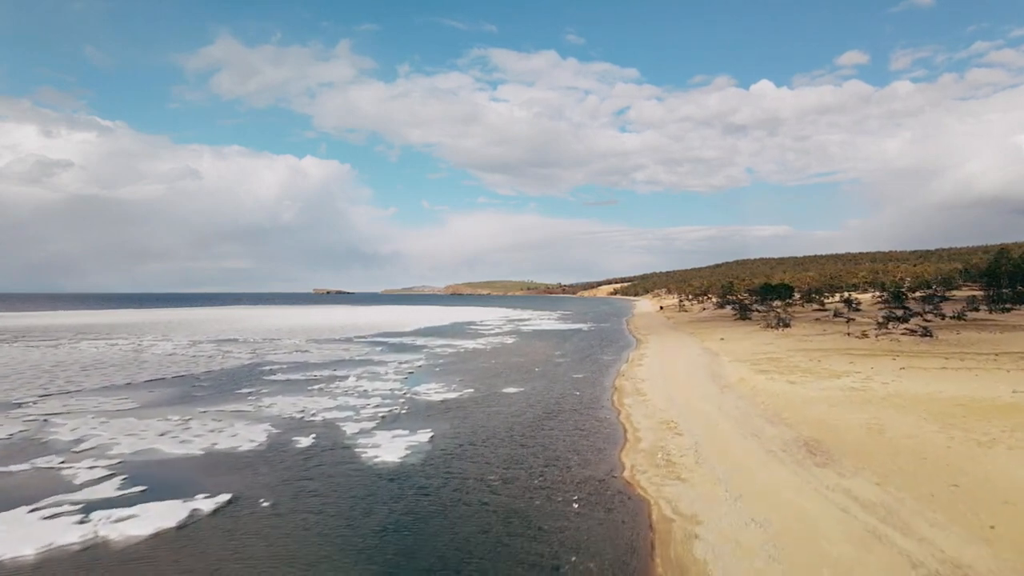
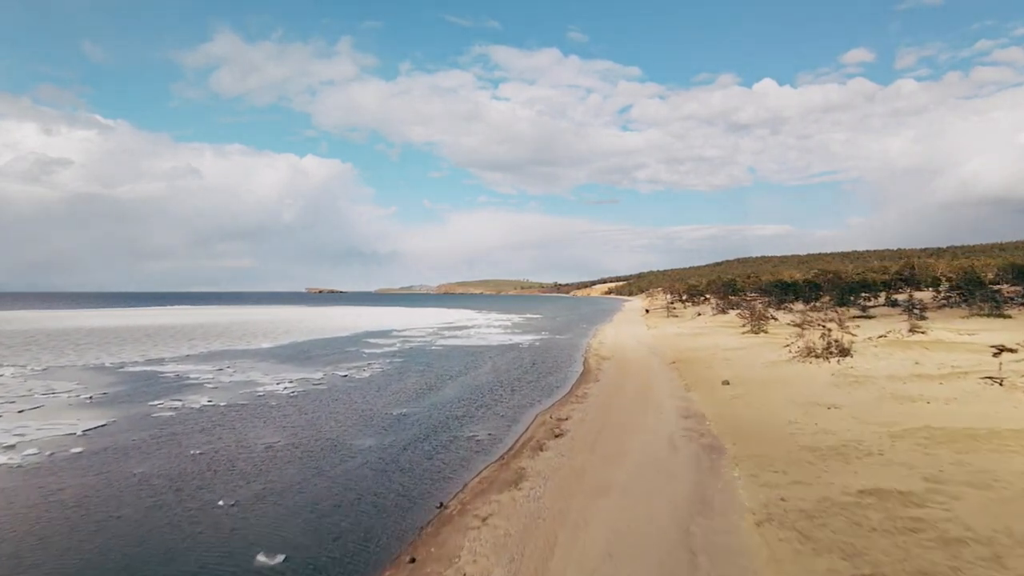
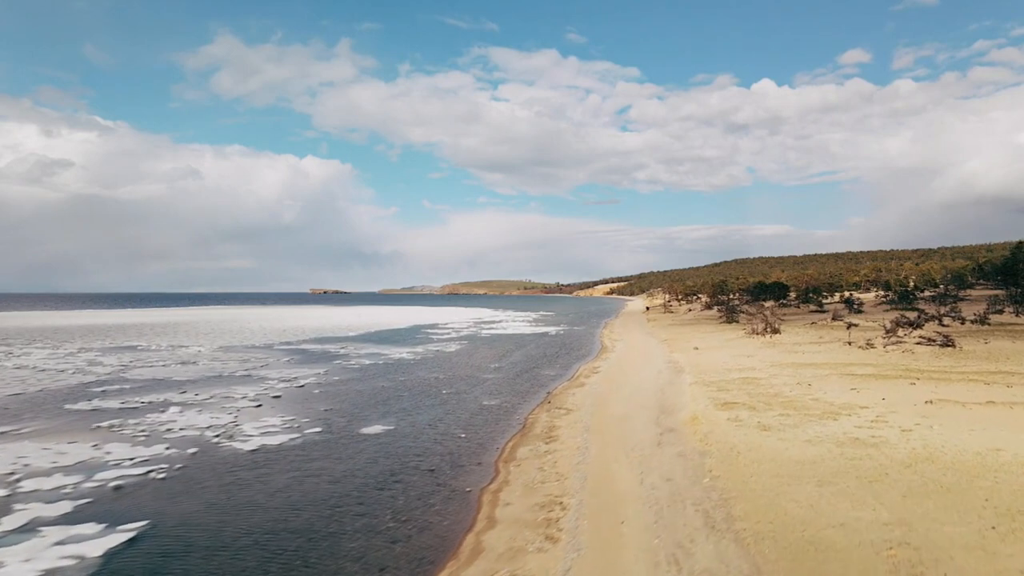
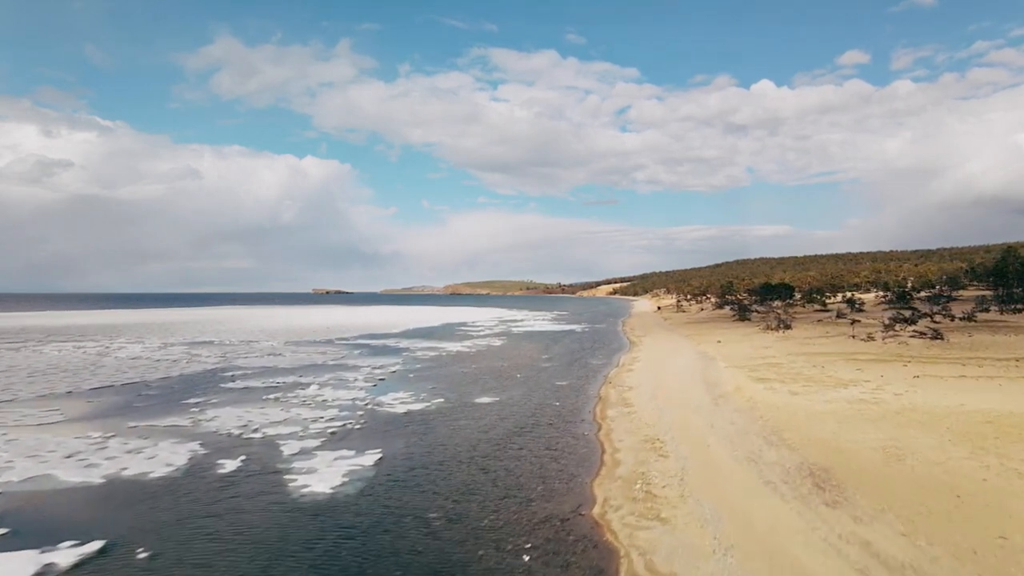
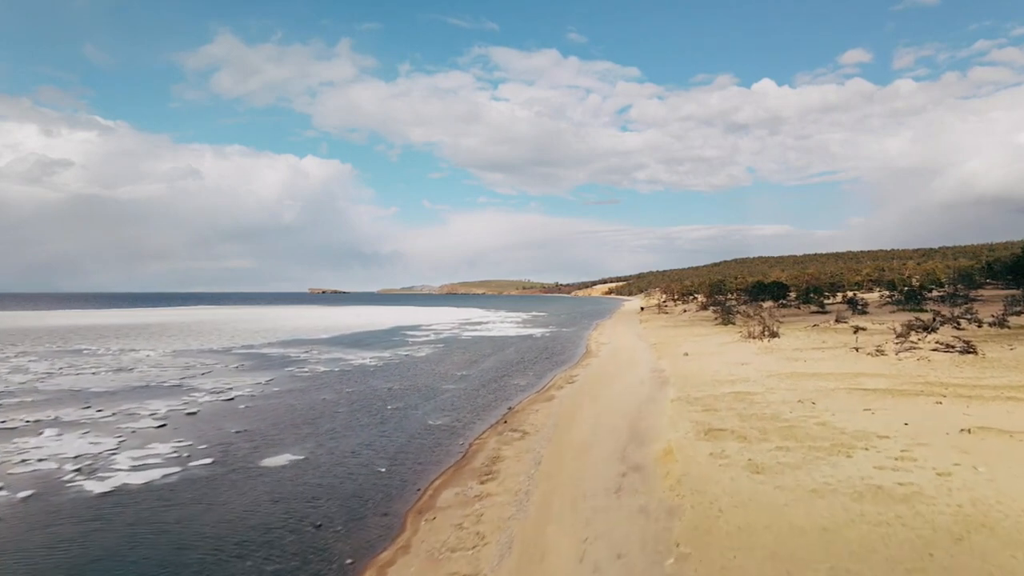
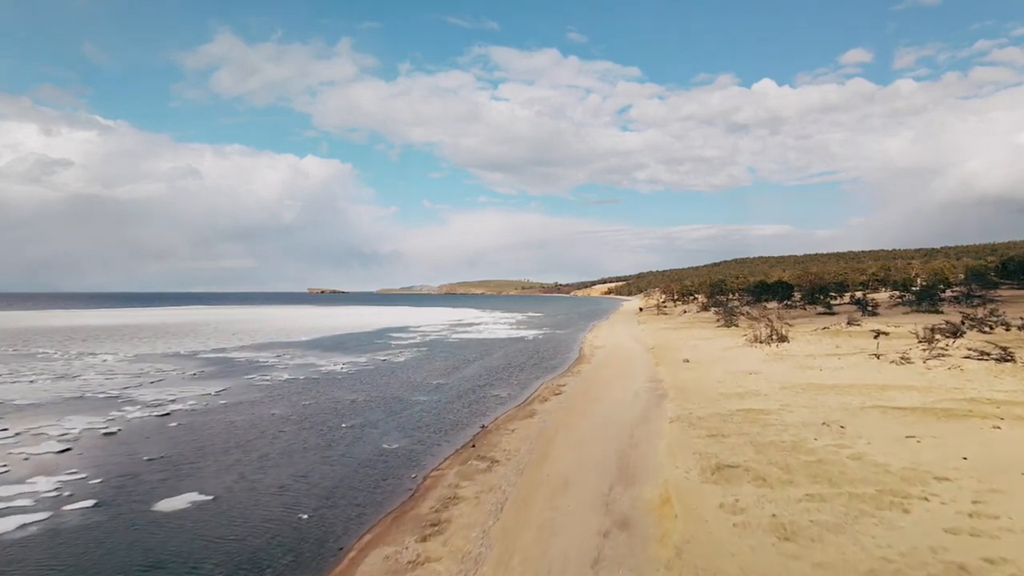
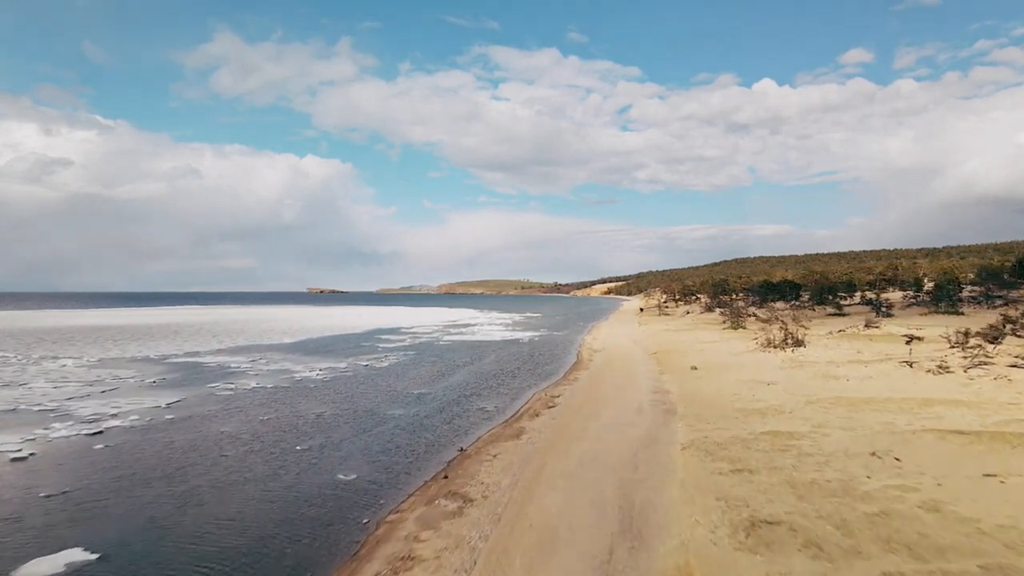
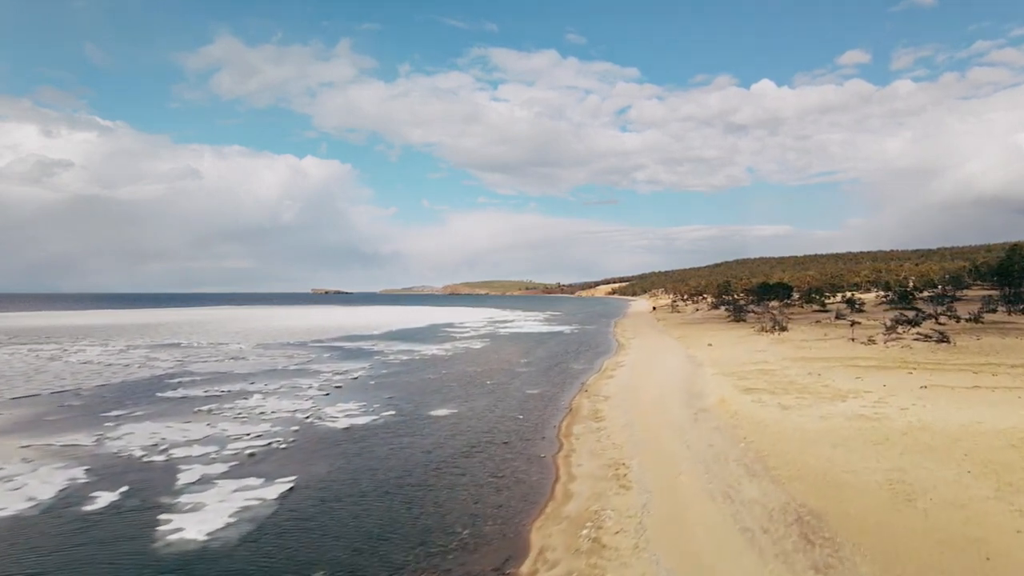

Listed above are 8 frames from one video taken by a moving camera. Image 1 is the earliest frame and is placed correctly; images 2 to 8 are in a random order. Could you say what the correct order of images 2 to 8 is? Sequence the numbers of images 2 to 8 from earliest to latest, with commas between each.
4, 8, 3, 5, 6, 7, 2
